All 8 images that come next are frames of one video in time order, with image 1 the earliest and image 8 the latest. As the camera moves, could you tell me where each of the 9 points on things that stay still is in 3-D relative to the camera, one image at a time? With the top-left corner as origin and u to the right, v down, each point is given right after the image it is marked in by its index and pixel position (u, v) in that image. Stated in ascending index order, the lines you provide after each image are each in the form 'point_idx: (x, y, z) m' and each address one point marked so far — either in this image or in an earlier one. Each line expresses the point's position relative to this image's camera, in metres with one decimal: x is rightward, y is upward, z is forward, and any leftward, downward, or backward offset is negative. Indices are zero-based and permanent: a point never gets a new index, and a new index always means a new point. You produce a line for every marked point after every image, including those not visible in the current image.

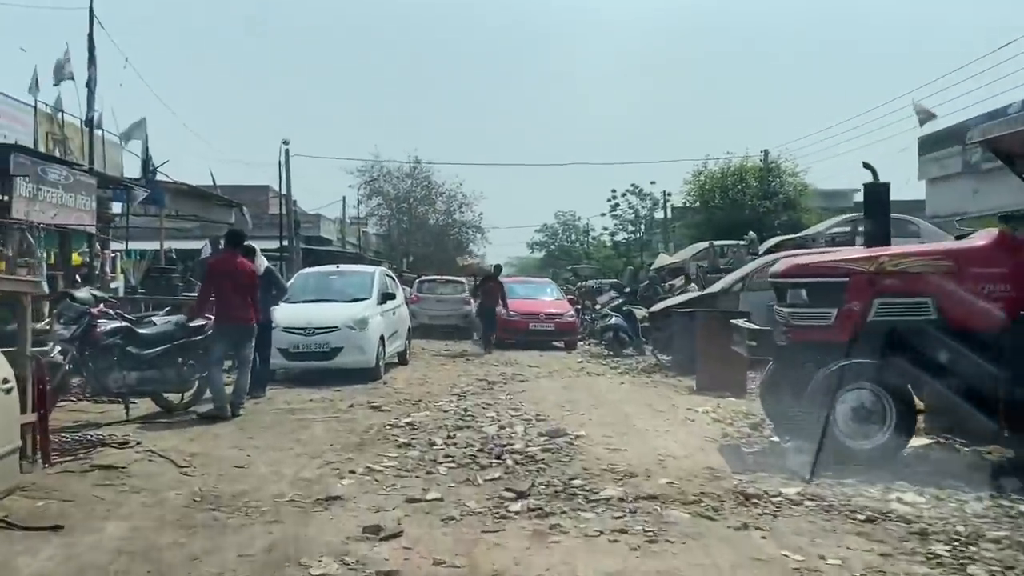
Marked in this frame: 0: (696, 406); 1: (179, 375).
0: (+1.9, -1.2, +8.9) m
1: (-3.2, -0.8, +8.4) m
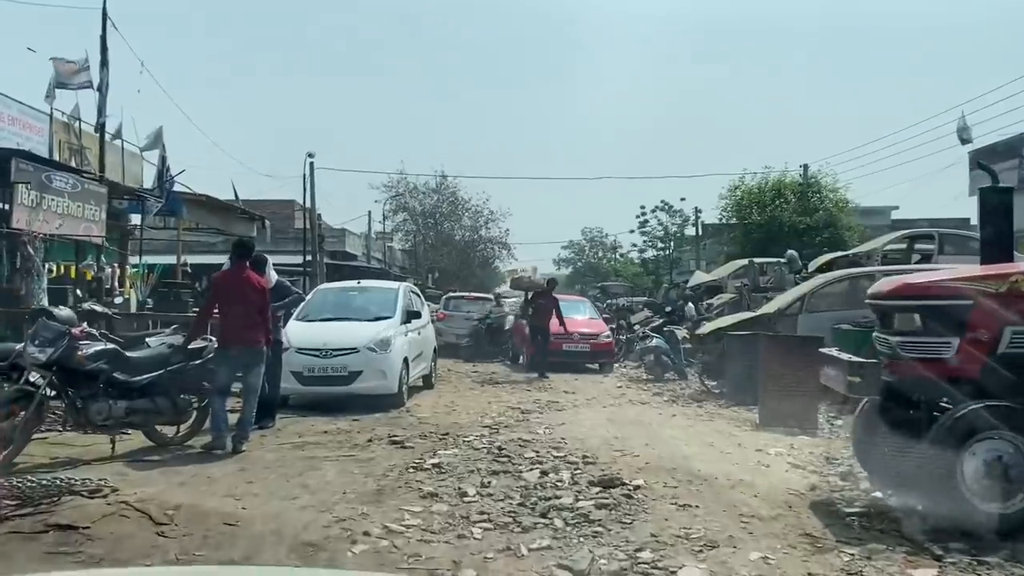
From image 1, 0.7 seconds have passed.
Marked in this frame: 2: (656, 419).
0: (+2.2, -1.4, +7.7) m
1: (-2.9, -1.0, +7.4) m
2: (+1.6, -1.4, +9.6) m
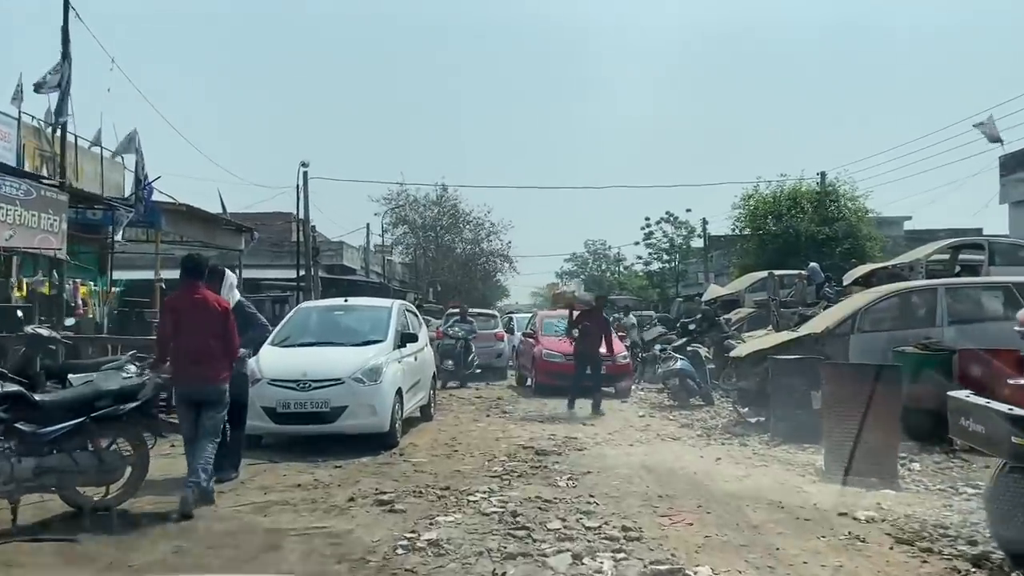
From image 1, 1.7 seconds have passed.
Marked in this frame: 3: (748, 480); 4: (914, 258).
0: (+2.3, -1.5, +6.1) m
1: (-2.7, -1.1, +5.8) m
2: (+1.7, -1.6, +8.0) m
3: (+1.9, -1.6, +7.2) m
4: (+7.4, +0.5, +16.1) m
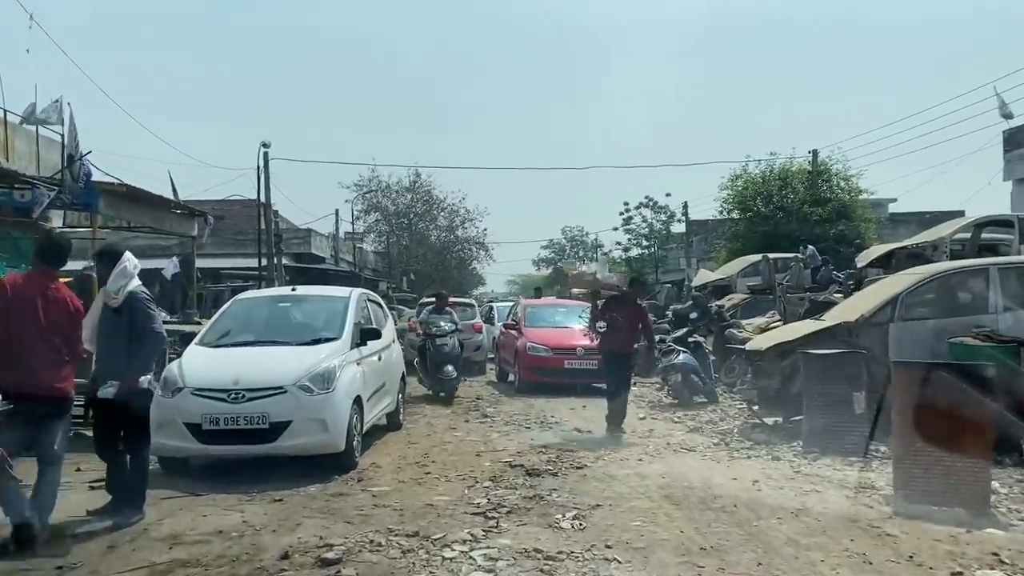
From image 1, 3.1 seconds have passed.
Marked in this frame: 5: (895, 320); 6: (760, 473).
0: (+2.3, -1.4, +4.5) m
1: (-2.8, -1.1, +4.0) m
2: (+1.6, -1.4, +6.3) m
3: (+1.8, -1.4, +5.6) m
4: (+7.0, +0.8, +14.6) m
5: (+4.1, -0.3, +9.4) m
6: (+2.0, -1.5, +7.0) m
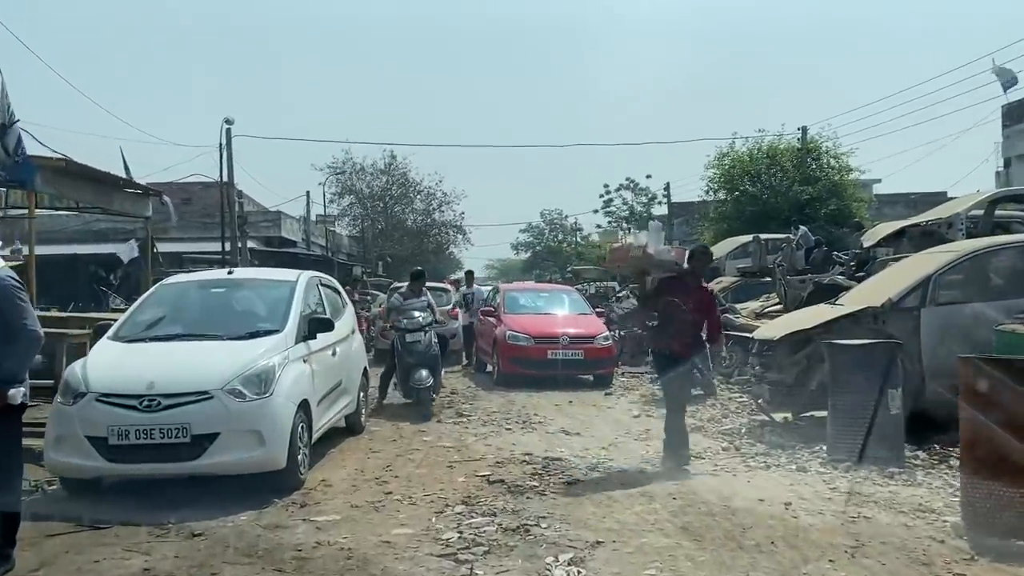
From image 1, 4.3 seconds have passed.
0: (+2.2, -1.3, +3.3) m
1: (-2.8, -1.0, +2.7) m
2: (+1.5, -1.3, +5.1) m
3: (+1.7, -1.3, +4.3) m
4: (+6.7, +1.1, +13.4) m
5: (+3.9, -0.2, +8.2) m
6: (+1.8, -1.3, +5.8) m
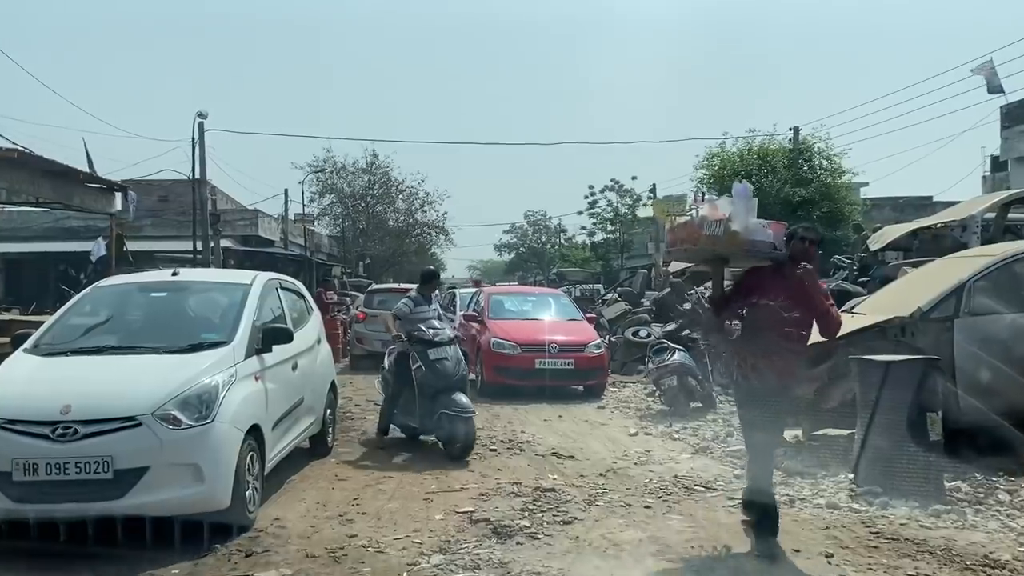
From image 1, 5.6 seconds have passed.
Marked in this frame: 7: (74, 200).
0: (+2.2, -1.4, +2.4) m
1: (-2.8, -1.0, +1.7) m
2: (+1.4, -1.4, +4.2) m
3: (+1.7, -1.4, +3.5) m
4: (+6.5, +1.0, +12.7) m
5: (+3.8, -0.2, +7.4) m
6: (+1.8, -1.4, +4.9) m
7: (-8.8, +1.8, +17.7) m
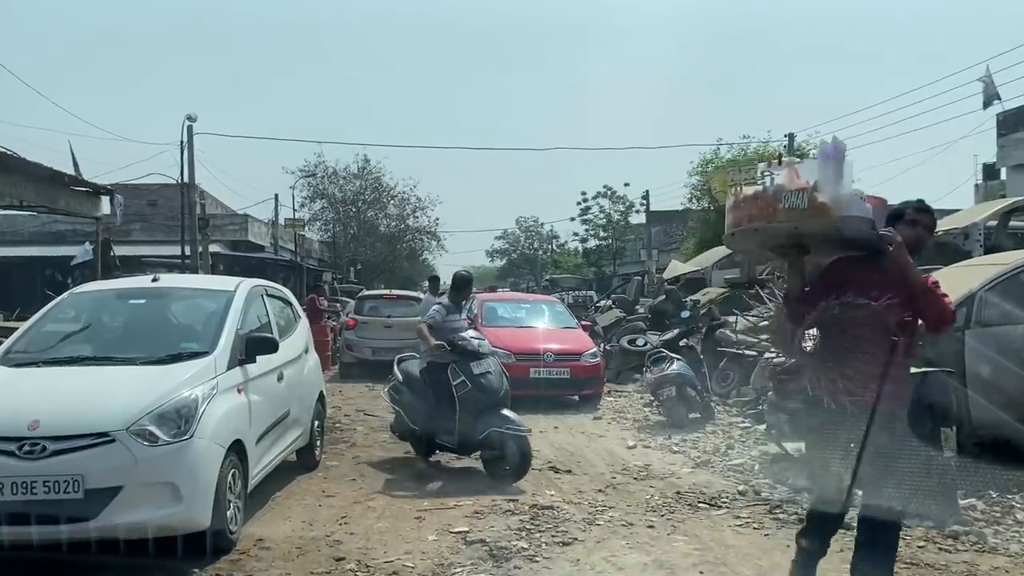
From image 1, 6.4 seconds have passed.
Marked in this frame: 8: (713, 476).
0: (+2.2, -1.4, +2.2) m
1: (-2.8, -1.0, +1.4) m
2: (+1.4, -1.4, +4.0) m
3: (+1.7, -1.4, +3.2) m
4: (+6.4, +0.9, +12.4) m
5: (+3.7, -0.3, +7.2) m
6: (+1.8, -1.5, +4.7) m
7: (-8.9, +1.7, +17.4) m
8: (+1.7, -1.6, +7.4) m
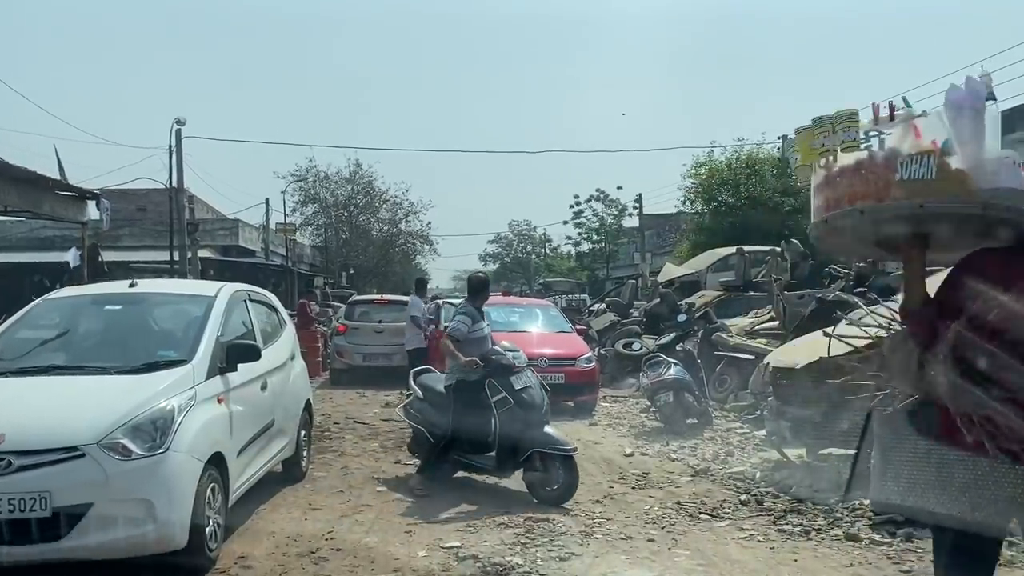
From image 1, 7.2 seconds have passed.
0: (+2.2, -1.4, +2.0) m
1: (-2.8, -1.1, +1.2) m
2: (+1.4, -1.4, +3.7) m
3: (+1.7, -1.4, +3.0) m
4: (+6.3, +0.9, +12.3) m
5: (+3.7, -0.3, +7.0) m
6: (+1.7, -1.5, +4.4) m
7: (-9.1, +1.6, +17.1) m
8: (+1.7, -1.6, +7.2) m
